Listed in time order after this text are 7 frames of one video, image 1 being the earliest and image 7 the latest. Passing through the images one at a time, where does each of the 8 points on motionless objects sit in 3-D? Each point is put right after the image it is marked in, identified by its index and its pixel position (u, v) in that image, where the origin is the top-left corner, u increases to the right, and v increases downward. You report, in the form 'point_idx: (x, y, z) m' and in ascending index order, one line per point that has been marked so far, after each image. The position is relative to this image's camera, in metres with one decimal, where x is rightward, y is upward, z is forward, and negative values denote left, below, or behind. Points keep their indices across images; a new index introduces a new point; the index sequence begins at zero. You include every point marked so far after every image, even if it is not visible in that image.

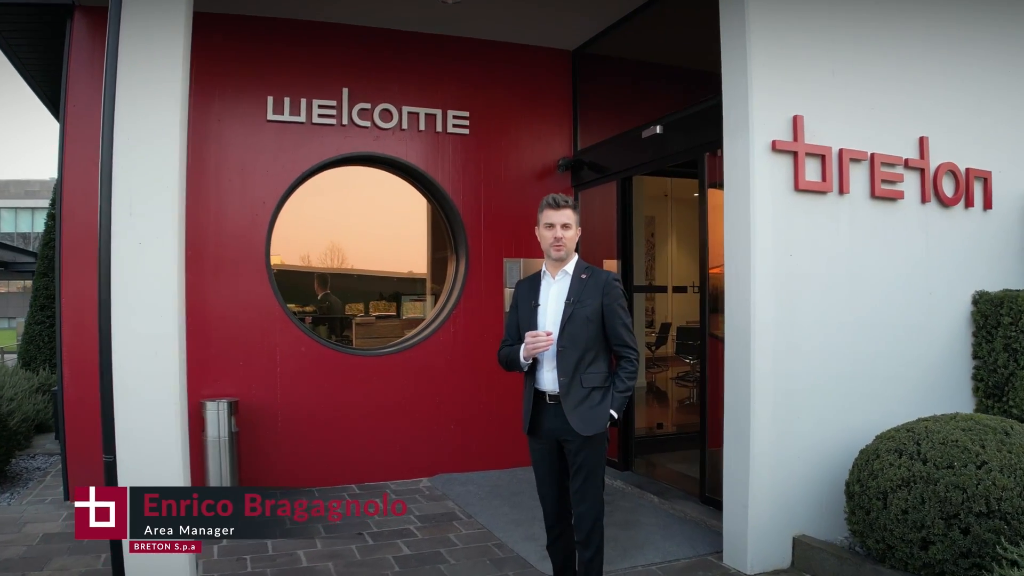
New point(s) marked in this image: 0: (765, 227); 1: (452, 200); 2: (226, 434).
0: (+1.4, +0.3, +3.7) m
1: (-0.5, +0.8, +6.0) m
2: (-2.1, -1.1, +5.2) m
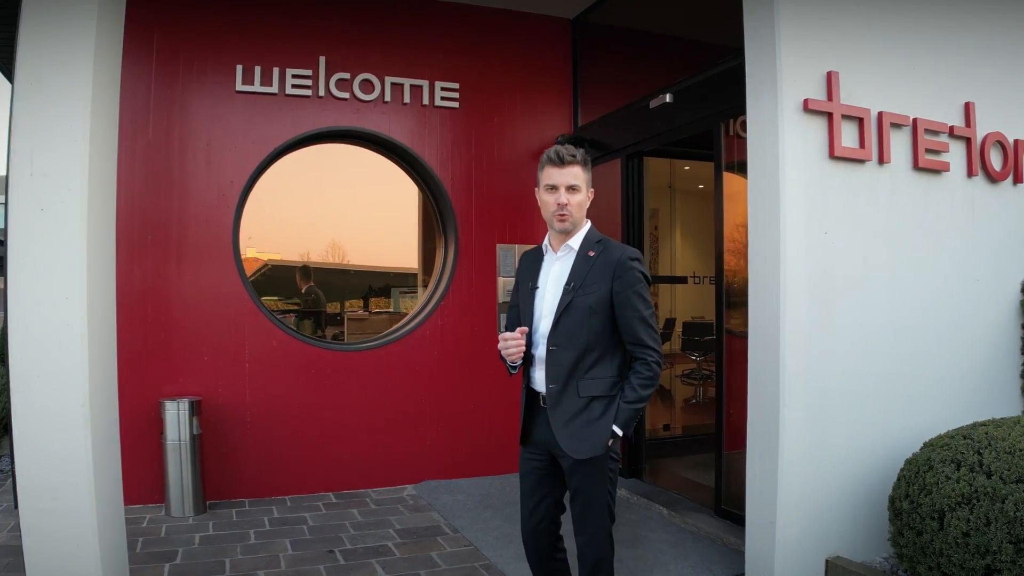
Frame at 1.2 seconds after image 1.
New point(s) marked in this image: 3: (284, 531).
0: (+1.3, +0.4, +3.2) m
1: (-0.6, +0.9, +5.4) m
2: (-2.2, -1.0, +4.7) m
3: (-1.4, -1.5, +4.3) m
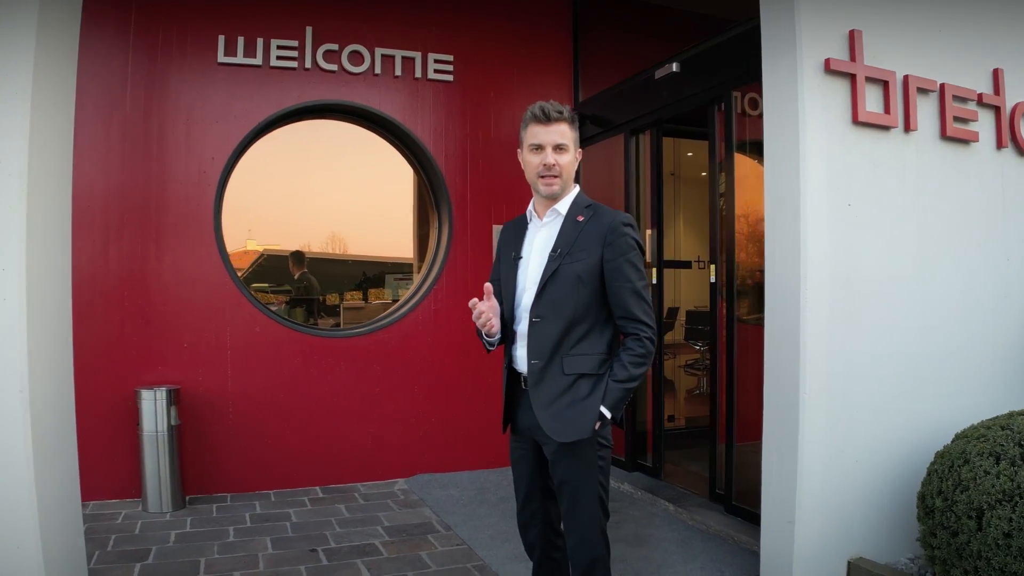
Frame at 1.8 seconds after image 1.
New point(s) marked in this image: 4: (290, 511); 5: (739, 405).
0: (+1.3, +0.5, +2.9) m
1: (-0.6, +1.0, +5.2) m
2: (-2.2, -0.9, +4.4) m
3: (-1.5, -1.4, +4.1) m
4: (-1.4, -1.4, +4.4) m
5: (+1.3, -0.7, +3.9) m
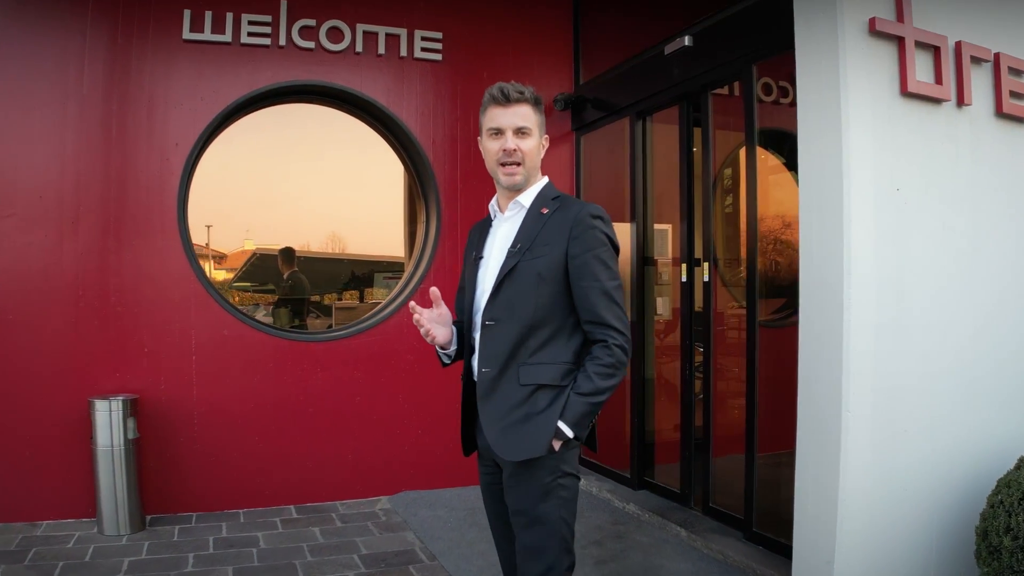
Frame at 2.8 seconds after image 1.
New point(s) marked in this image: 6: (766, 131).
0: (+1.2, +0.5, +2.5) m
1: (-0.6, +1.0, +4.7) m
2: (-2.3, -0.9, +4.0) m
3: (-1.5, -1.4, +3.7) m
4: (-1.4, -1.4, +3.9) m
5: (+1.3, -0.7, +3.5) m
6: (+1.3, +0.8, +3.5) m
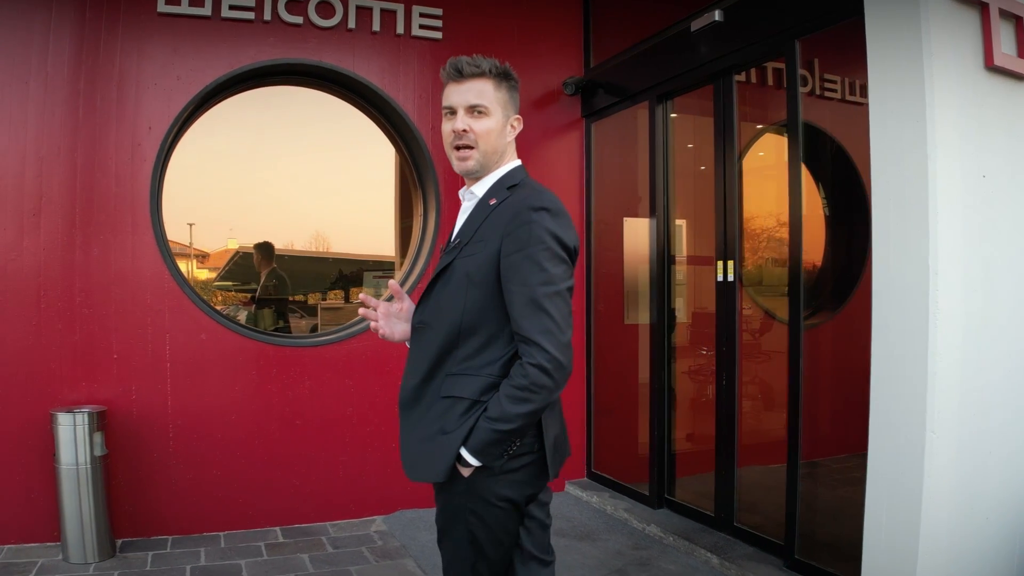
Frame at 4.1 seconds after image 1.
0: (+1.3, +0.5, +2.1) m
1: (-0.6, +1.0, +4.3) m
2: (-2.2, -0.9, +3.6) m
3: (-1.4, -1.4, +3.3) m
4: (-1.4, -1.4, +3.5) m
5: (+1.3, -0.7, +3.2) m
6: (+1.4, +0.8, +3.1) m
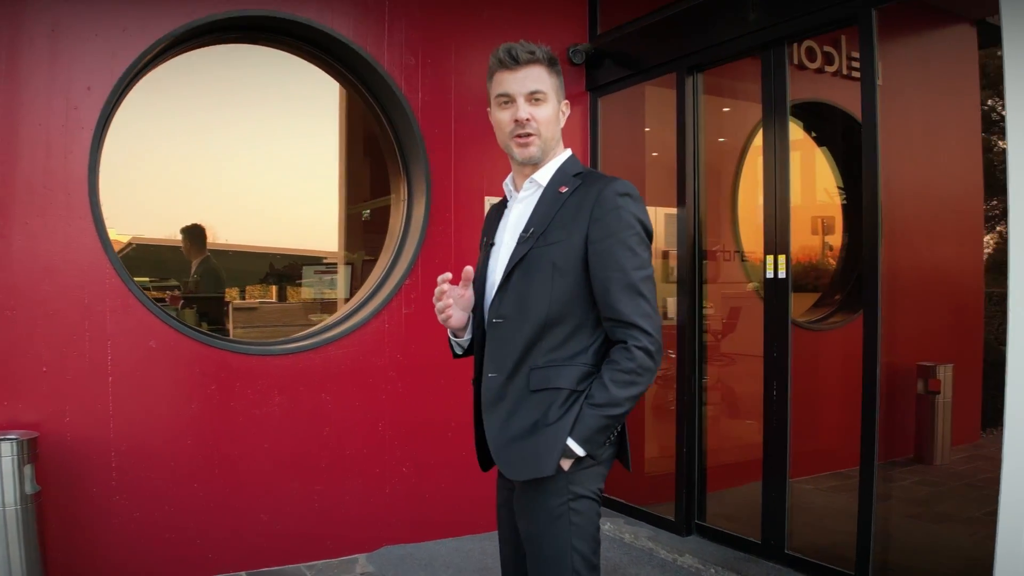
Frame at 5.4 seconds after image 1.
0: (+1.5, +0.5, +1.7) m
1: (-0.6, +1.0, +3.8) m
2: (-2.1, -0.9, +2.9) m
3: (-1.3, -1.4, +2.6) m
4: (-1.3, -1.4, +2.9) m
5: (+1.4, -0.6, +2.8) m
6: (+1.5, +0.8, +2.7) m
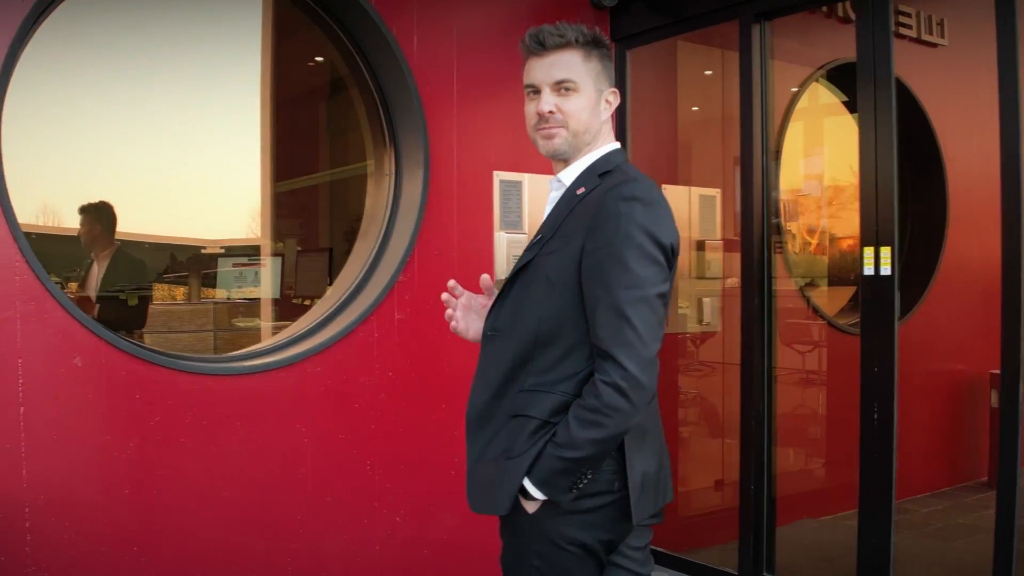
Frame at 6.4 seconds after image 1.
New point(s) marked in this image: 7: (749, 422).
0: (+1.7, +0.5, +1.2) m
1: (-0.5, +1.0, +3.1) m
2: (-2.0, -0.9, +2.1) m
3: (-1.2, -1.4, +1.9) m
4: (-1.2, -1.4, +2.2) m
5: (+1.6, -0.6, +2.2) m
6: (+1.6, +0.8, +2.2) m
7: (+1.0, -0.6, +3.0) m
